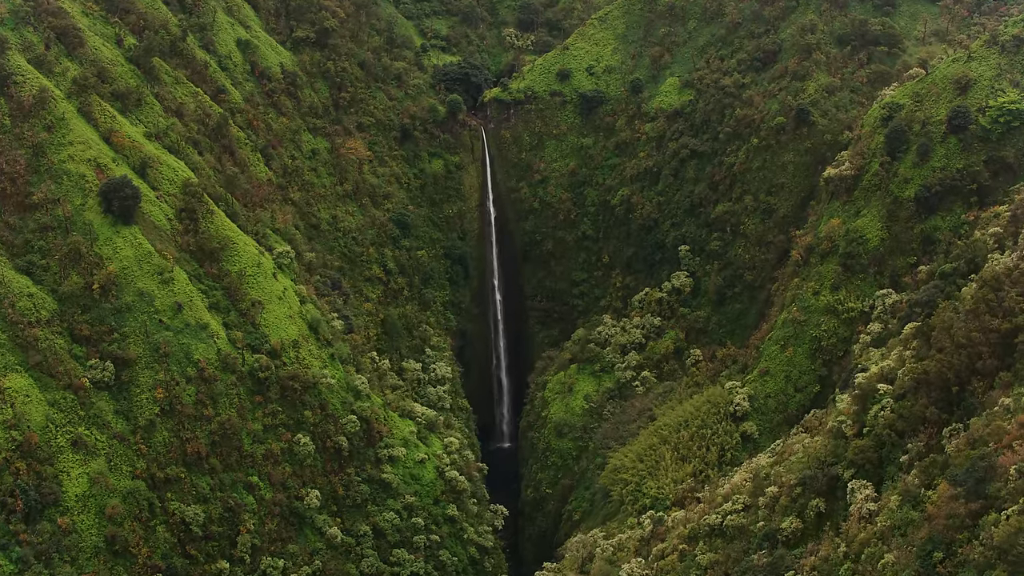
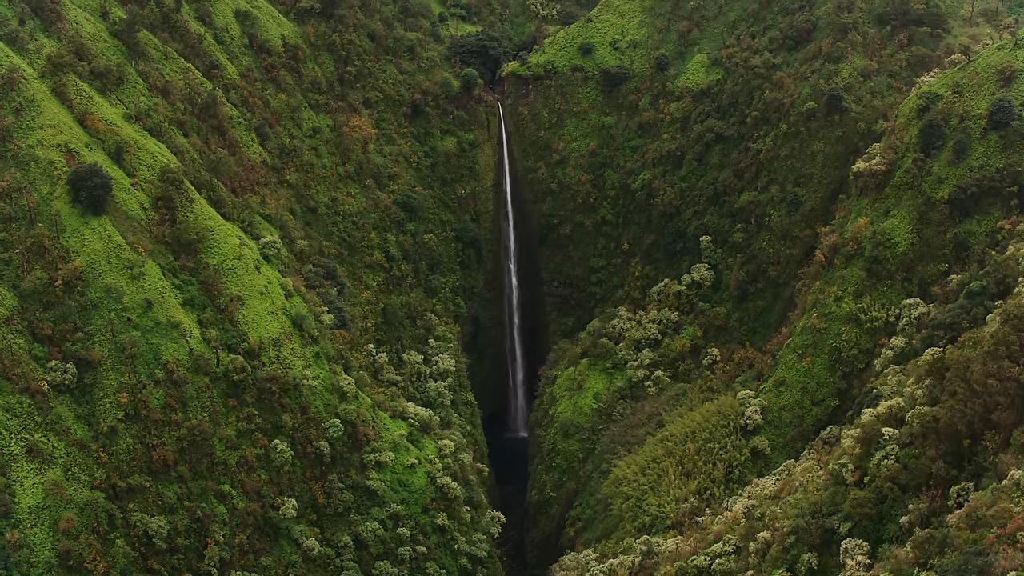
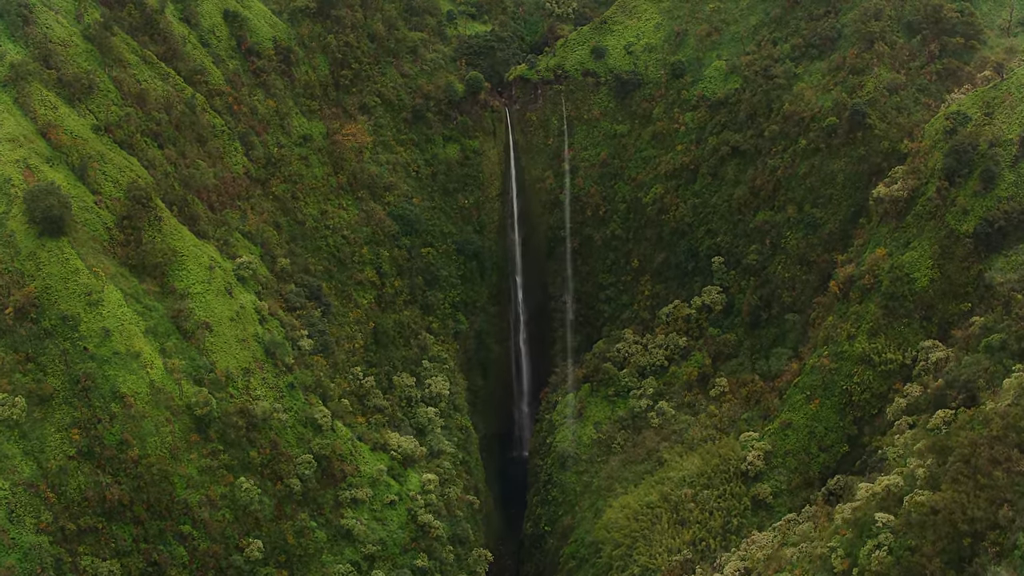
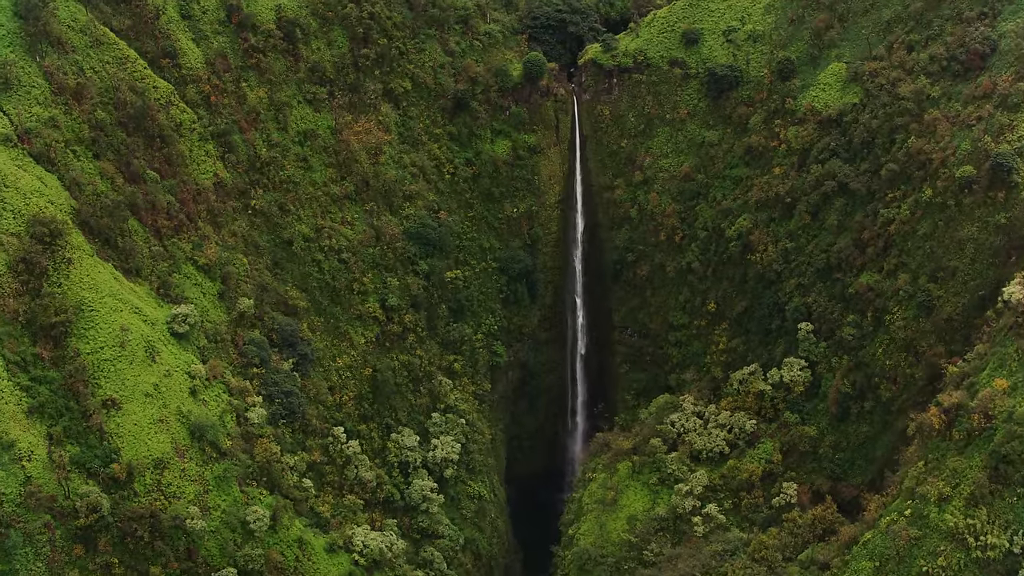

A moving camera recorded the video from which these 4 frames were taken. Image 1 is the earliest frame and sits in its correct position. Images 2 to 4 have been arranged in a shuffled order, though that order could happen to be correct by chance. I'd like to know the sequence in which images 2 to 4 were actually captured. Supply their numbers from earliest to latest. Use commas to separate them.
2, 3, 4
